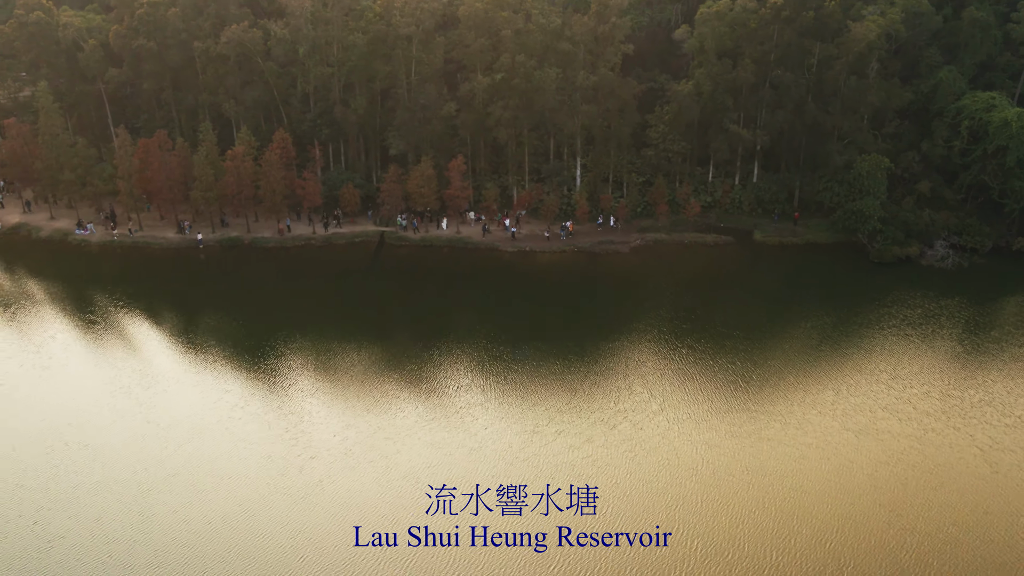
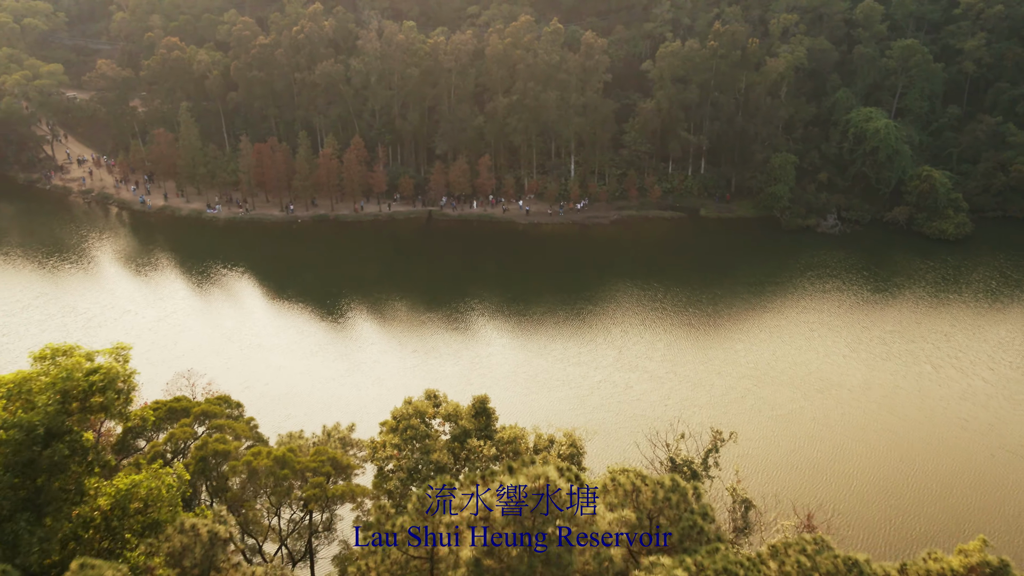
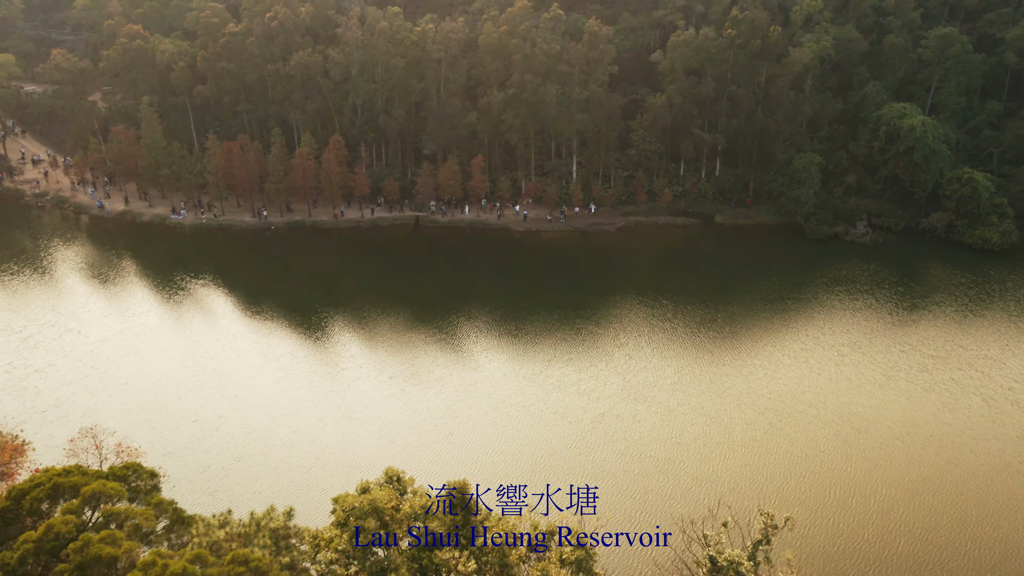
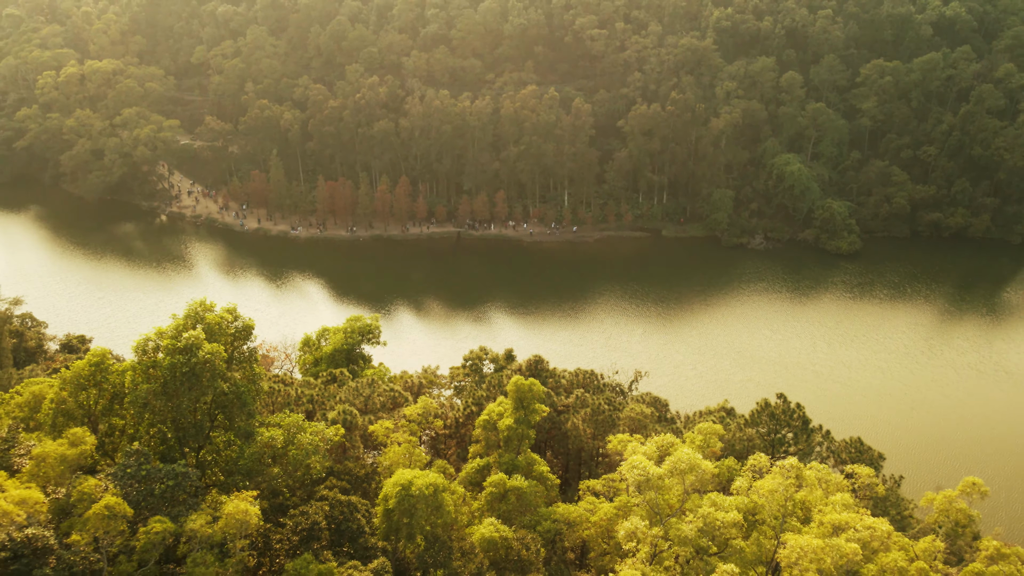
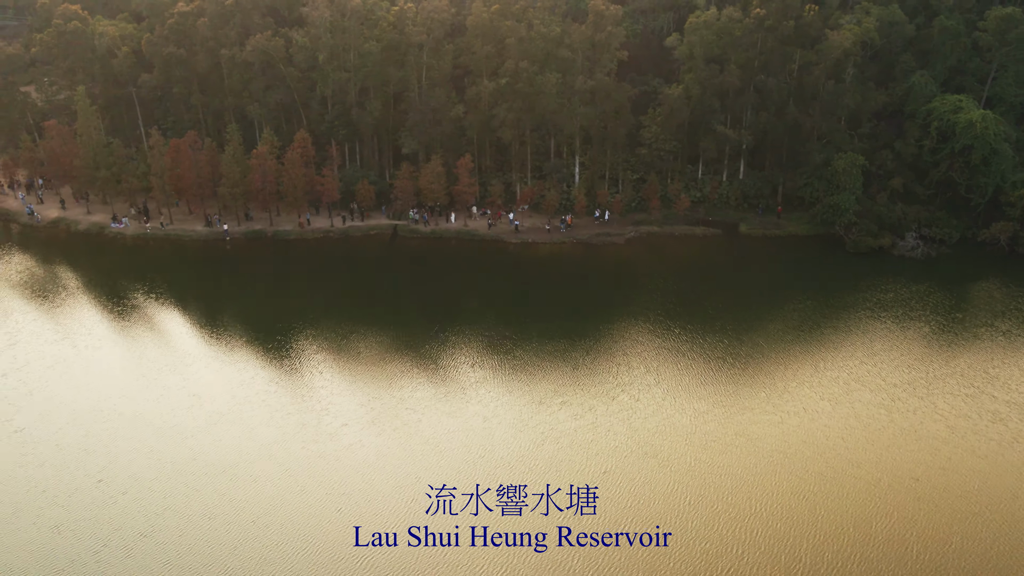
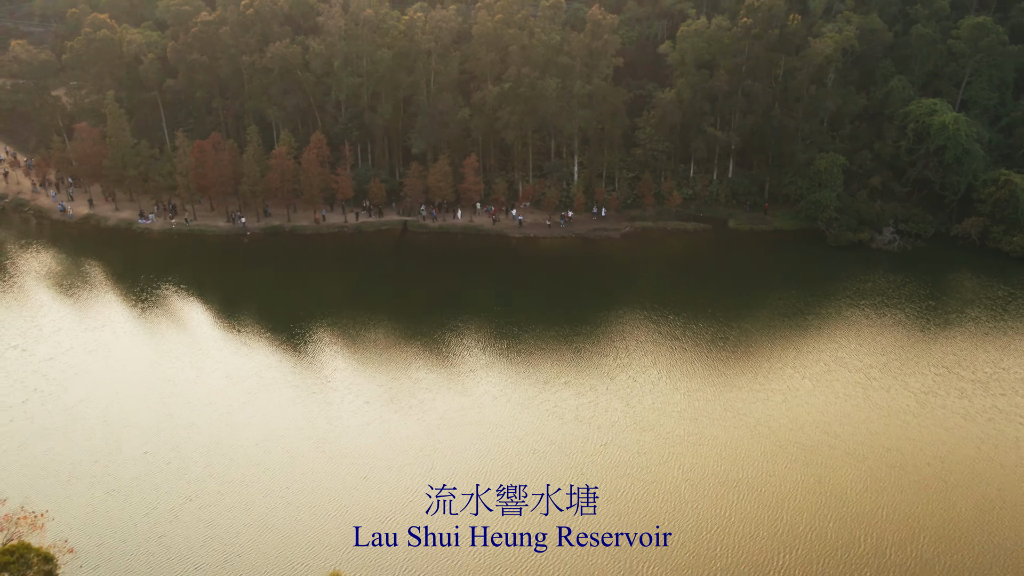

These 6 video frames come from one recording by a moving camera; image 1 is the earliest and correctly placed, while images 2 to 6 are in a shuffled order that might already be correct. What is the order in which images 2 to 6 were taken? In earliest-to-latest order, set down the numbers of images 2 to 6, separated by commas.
5, 6, 3, 2, 4
